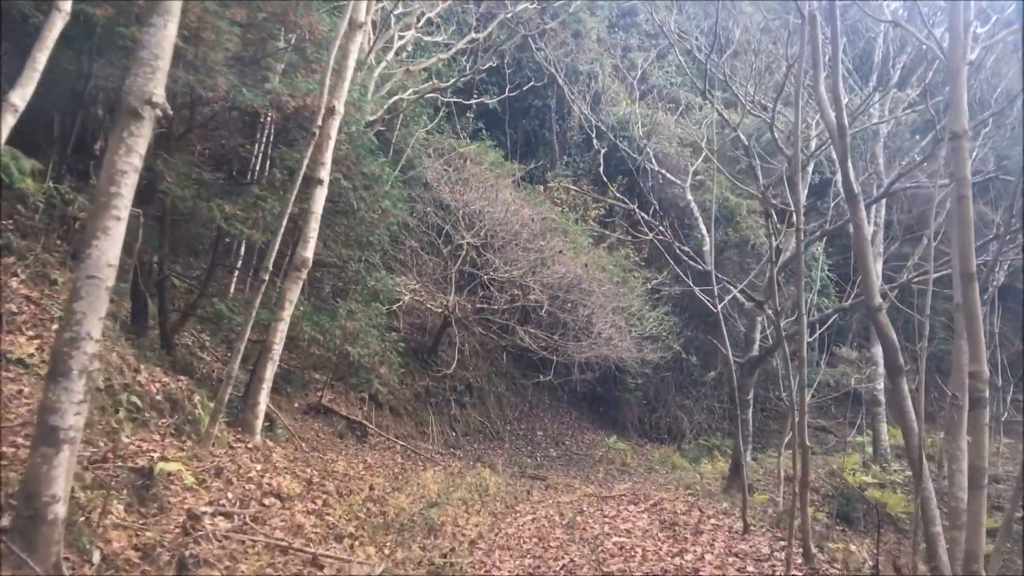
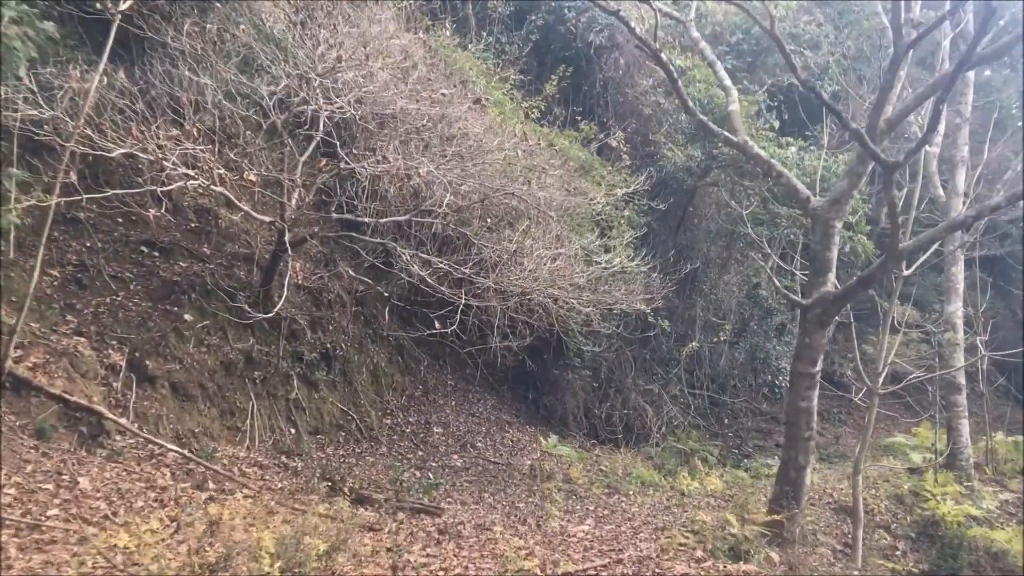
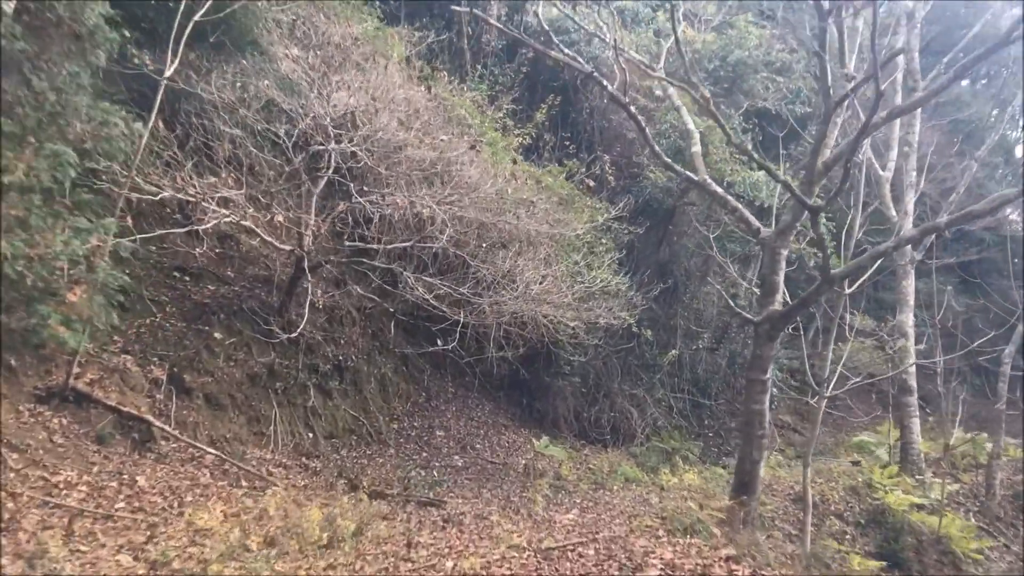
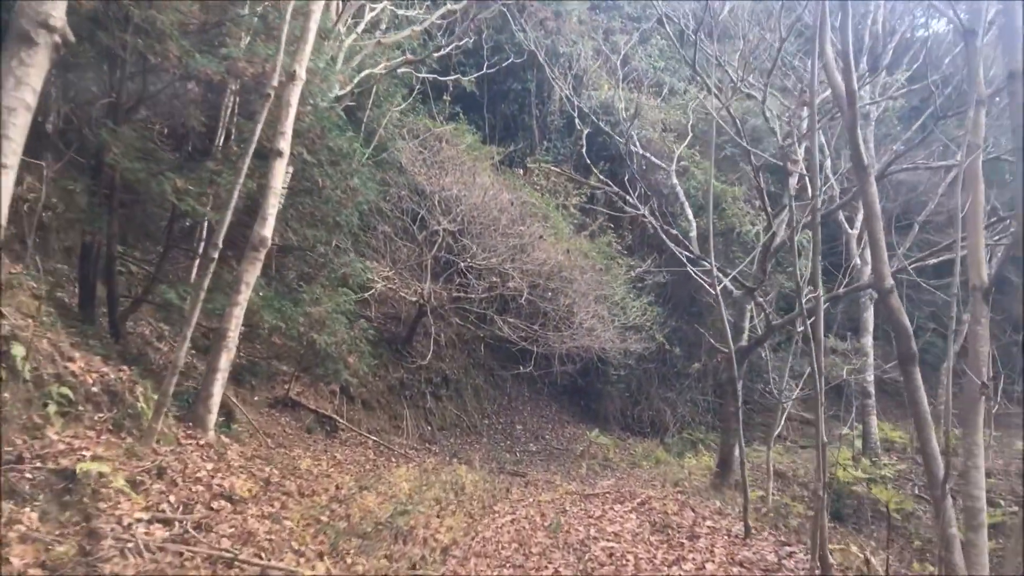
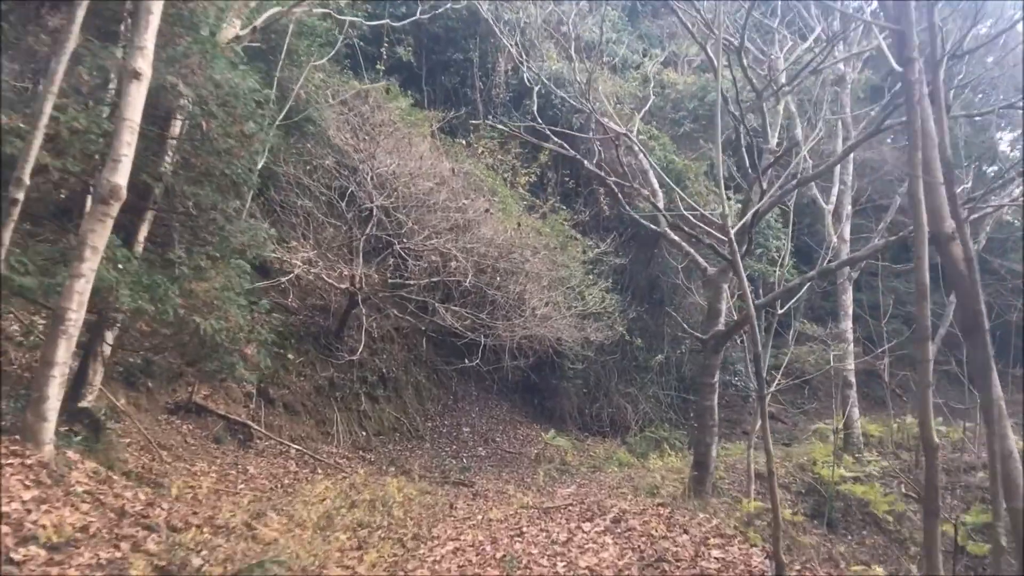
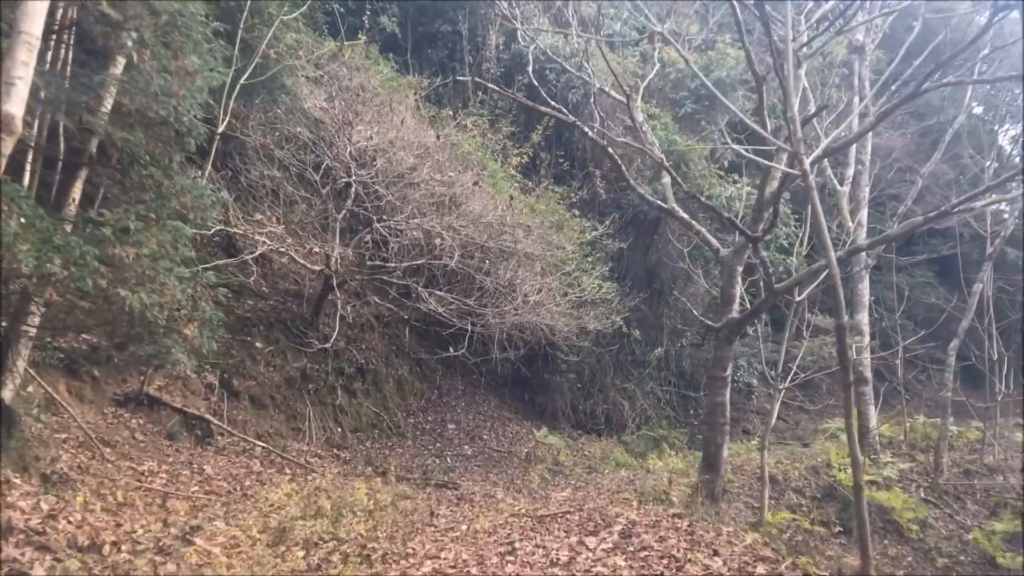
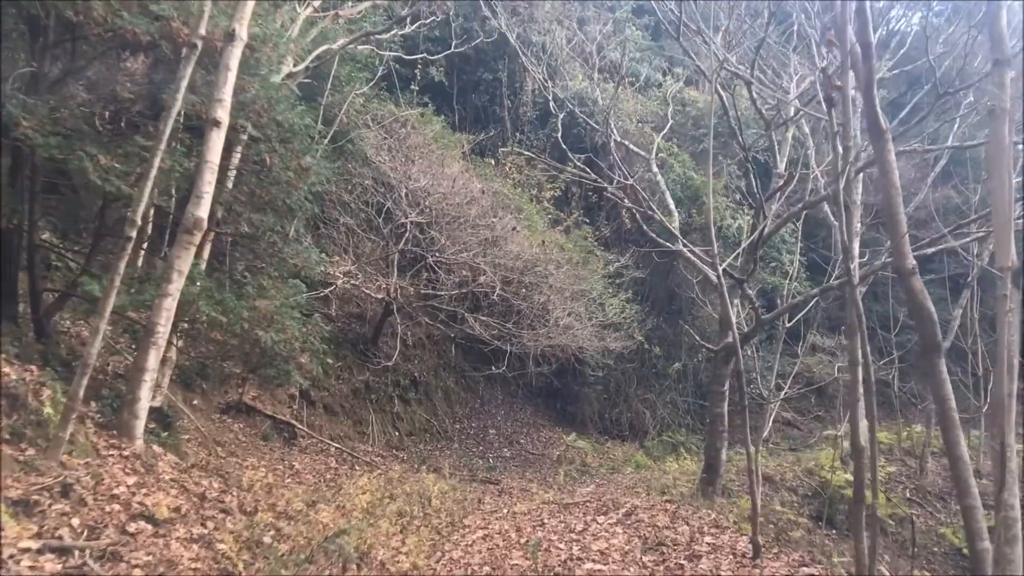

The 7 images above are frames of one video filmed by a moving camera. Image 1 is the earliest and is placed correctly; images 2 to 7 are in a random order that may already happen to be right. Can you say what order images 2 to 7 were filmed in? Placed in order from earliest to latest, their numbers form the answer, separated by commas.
4, 7, 5, 6, 3, 2
